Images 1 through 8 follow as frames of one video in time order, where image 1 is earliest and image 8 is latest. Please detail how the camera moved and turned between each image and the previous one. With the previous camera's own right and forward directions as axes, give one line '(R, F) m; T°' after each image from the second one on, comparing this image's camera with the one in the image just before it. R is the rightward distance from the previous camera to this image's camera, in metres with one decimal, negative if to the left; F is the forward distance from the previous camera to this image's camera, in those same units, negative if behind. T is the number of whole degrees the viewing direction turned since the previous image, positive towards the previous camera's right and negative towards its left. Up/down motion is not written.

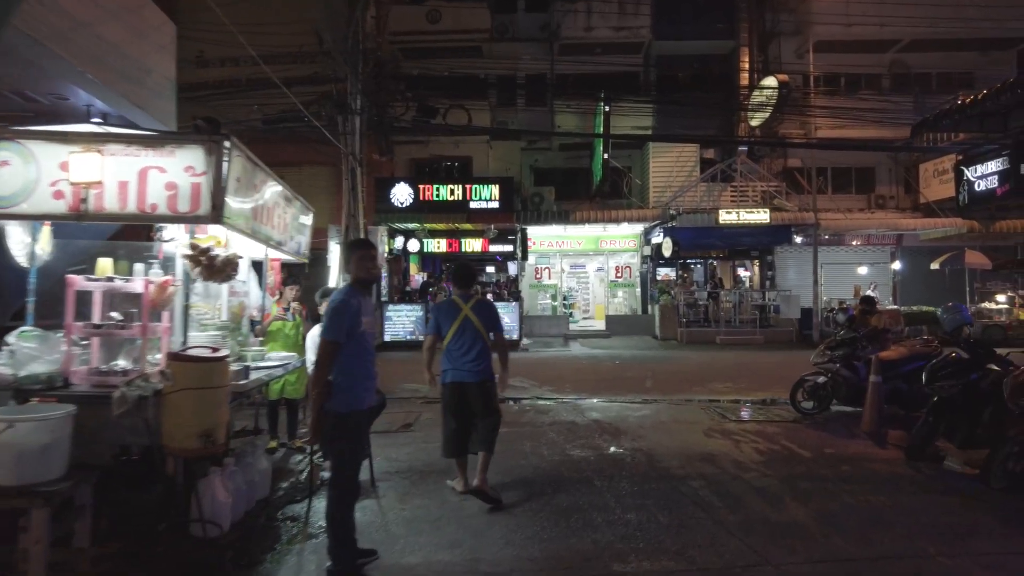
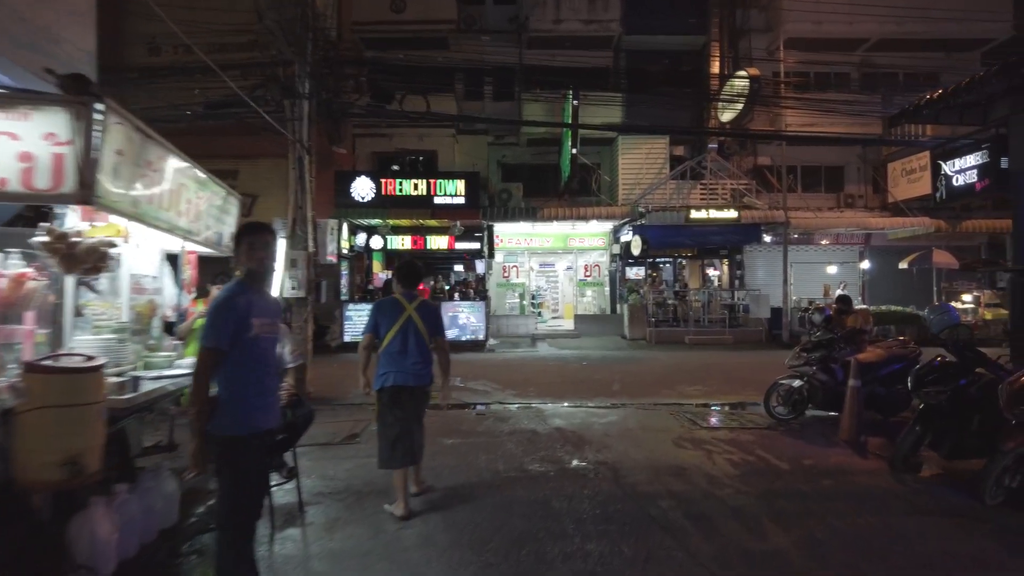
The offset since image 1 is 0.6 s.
(+0.2, +0.6) m; +2°
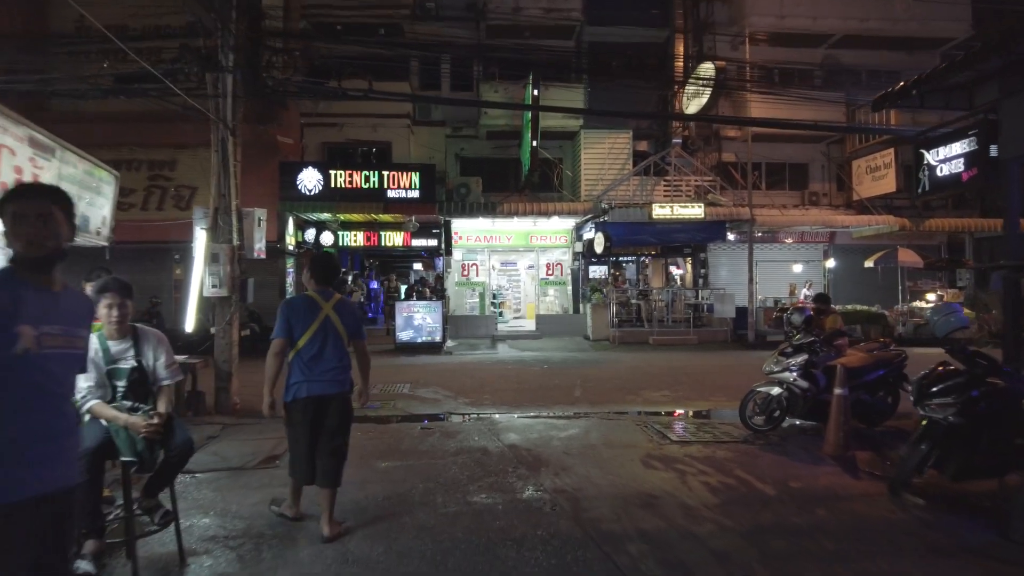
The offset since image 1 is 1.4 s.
(+0.2, +0.9) m; +3°
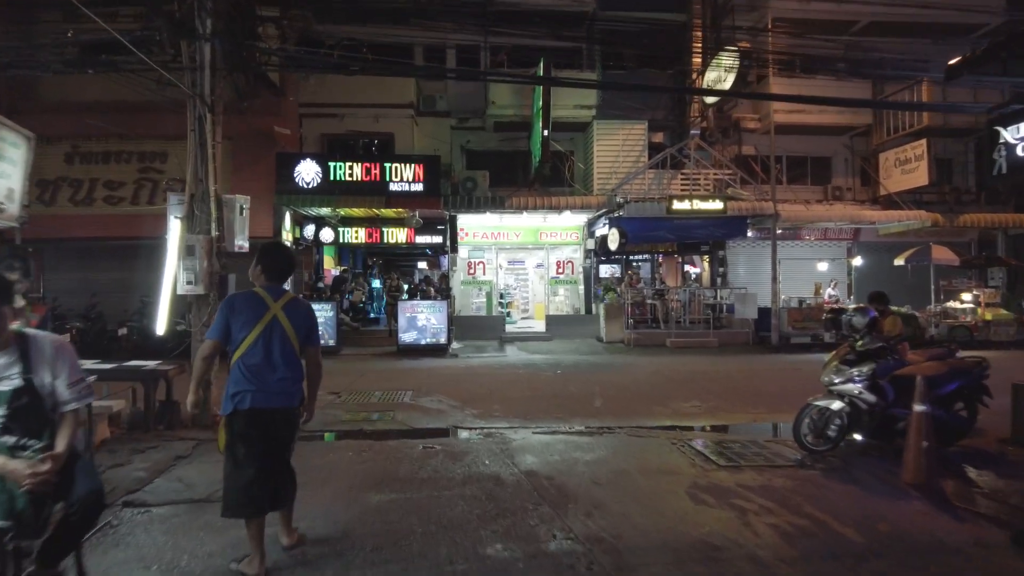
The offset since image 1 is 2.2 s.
(-0.1, +1.0) m; 0°
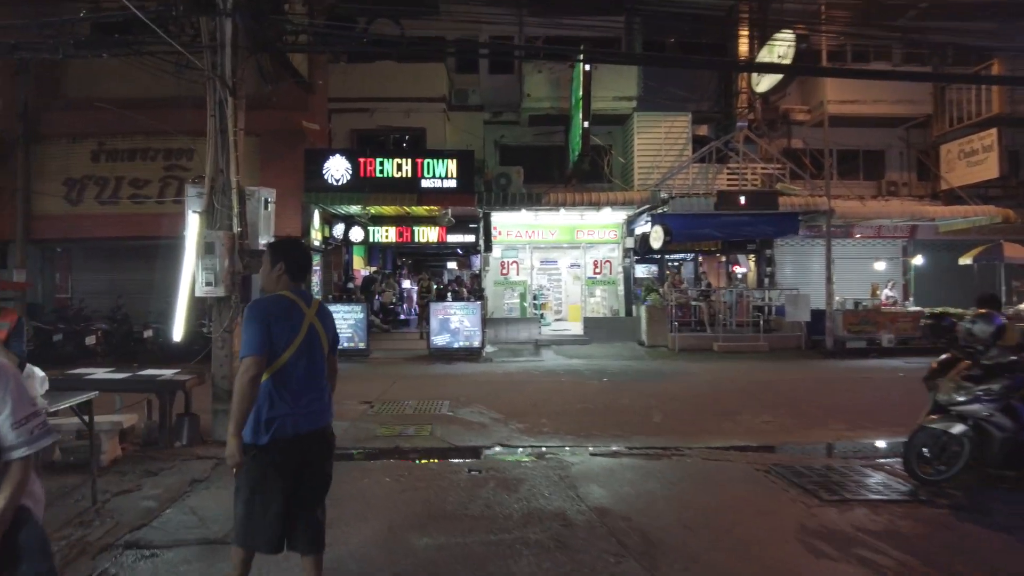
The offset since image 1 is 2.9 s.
(-0.3, +0.8) m; -2°
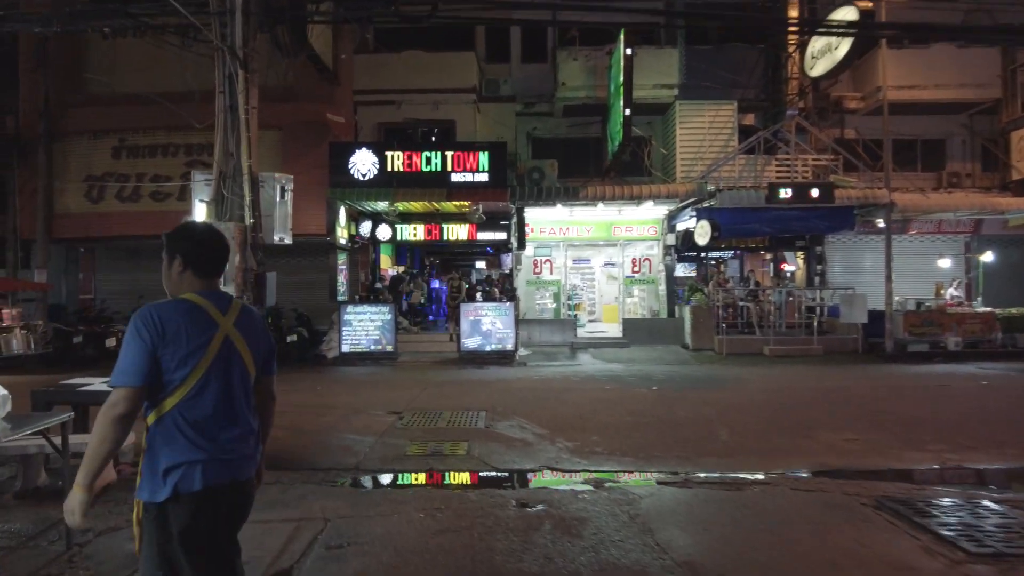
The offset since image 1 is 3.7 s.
(-0.2, +0.9) m; -2°
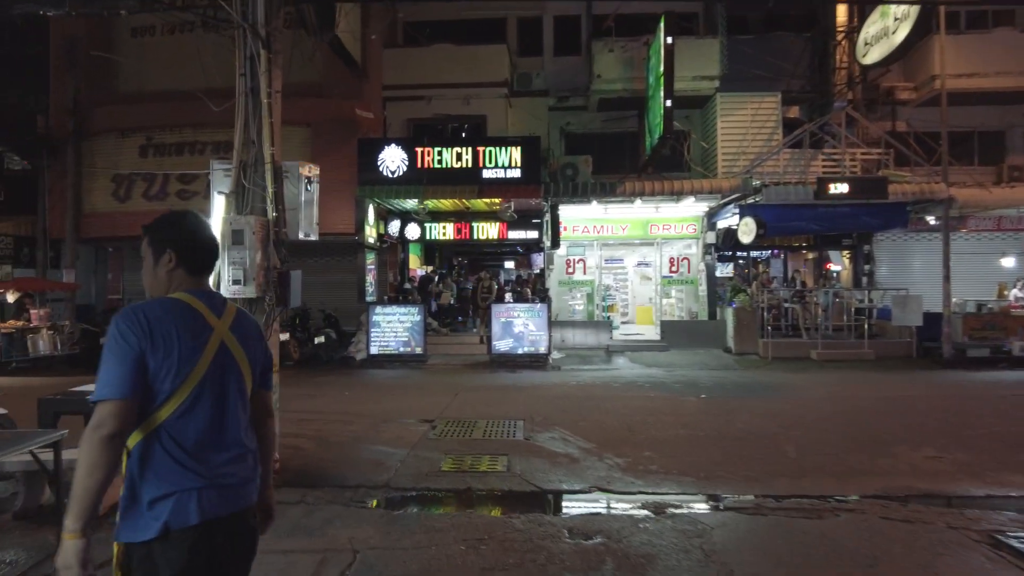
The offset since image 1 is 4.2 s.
(-0.2, +0.6) m; -2°
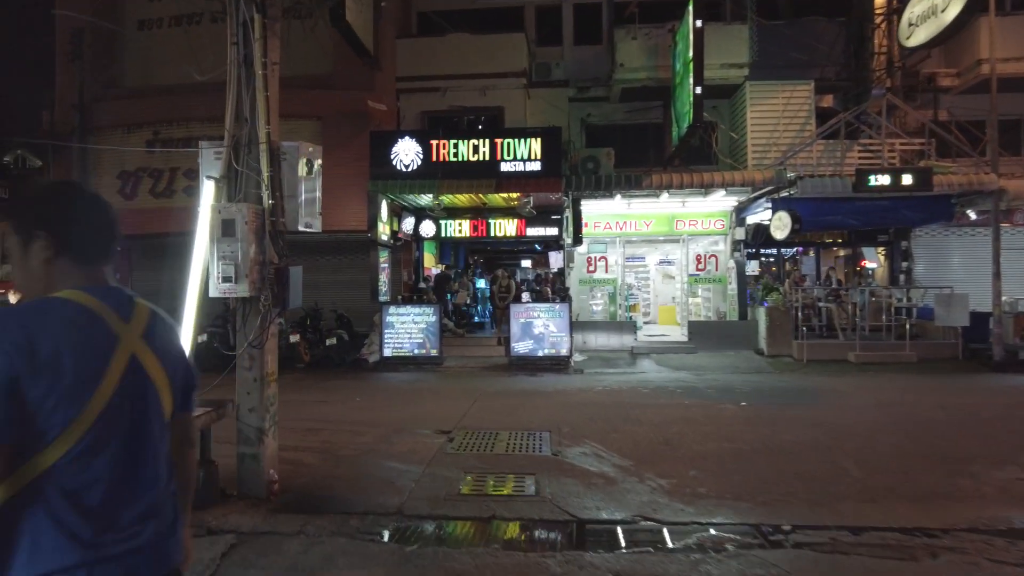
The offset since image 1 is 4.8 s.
(-0.1, +0.7) m; -1°
